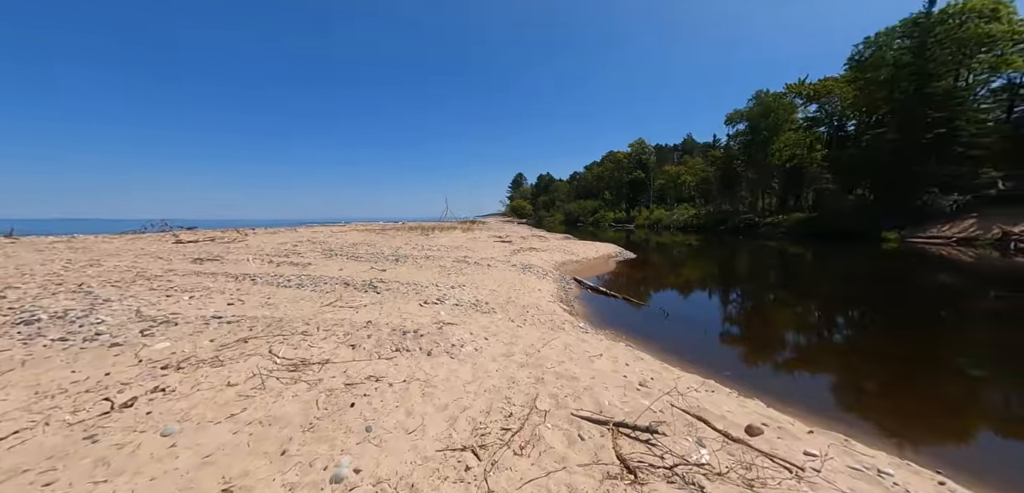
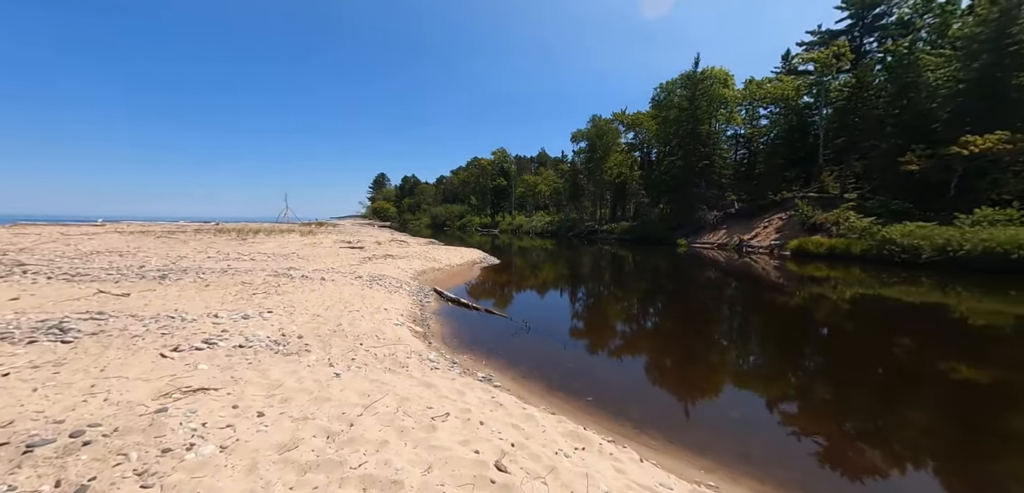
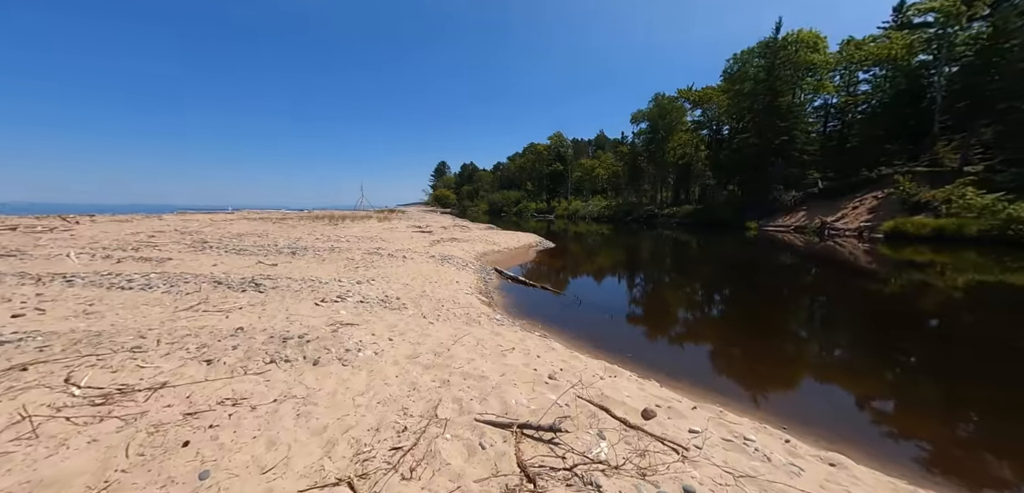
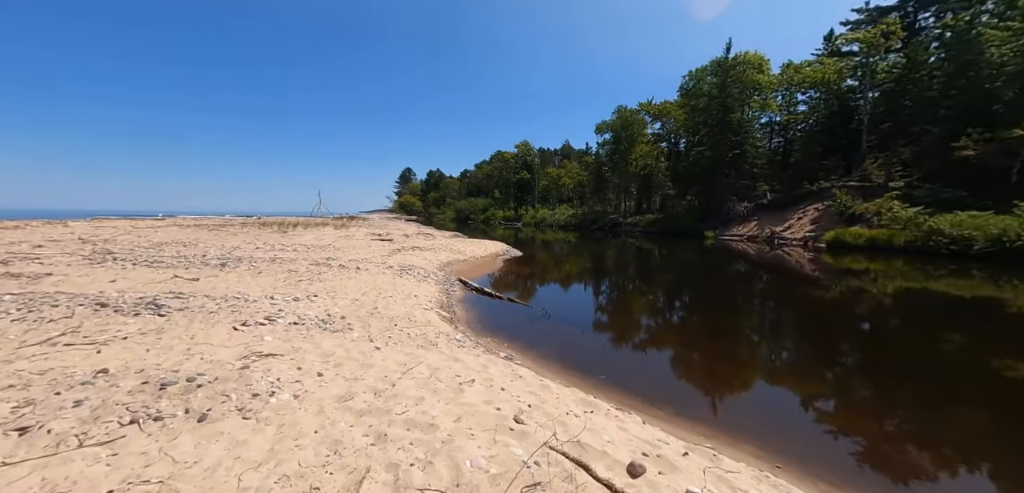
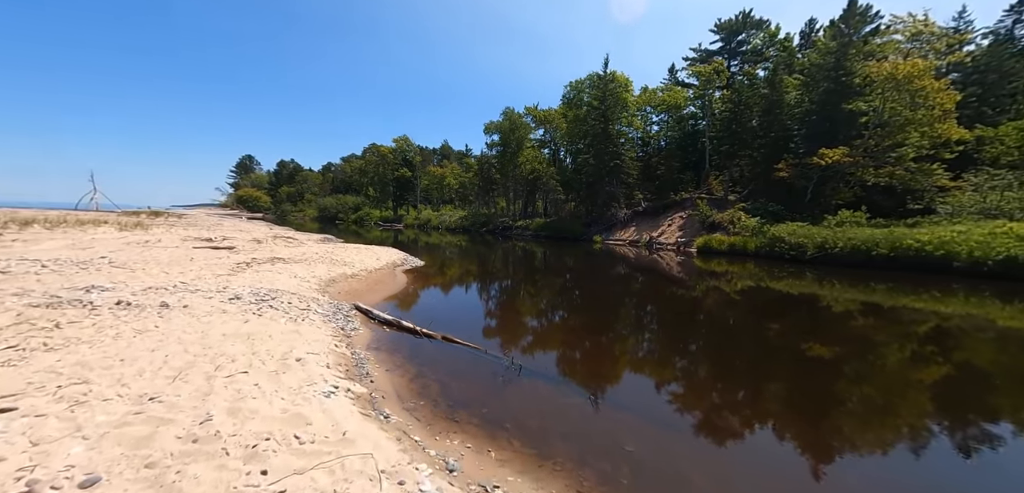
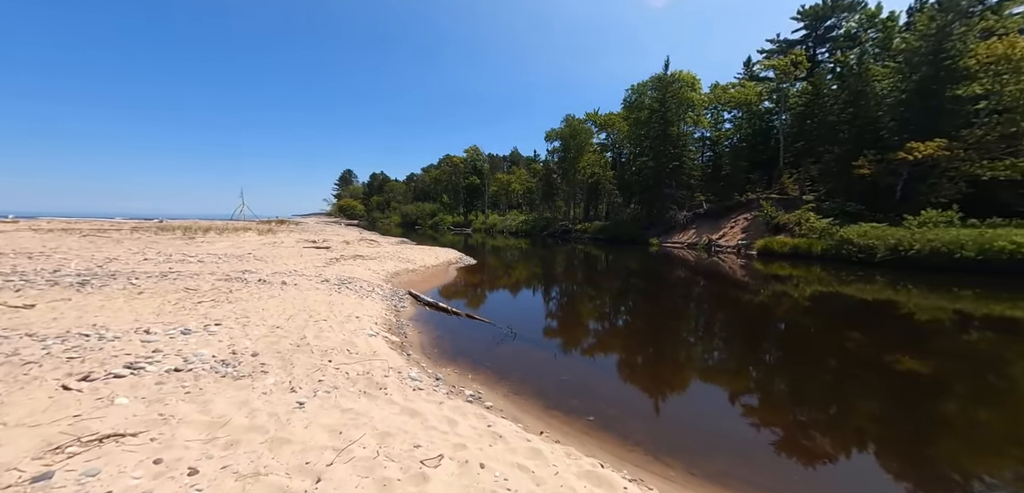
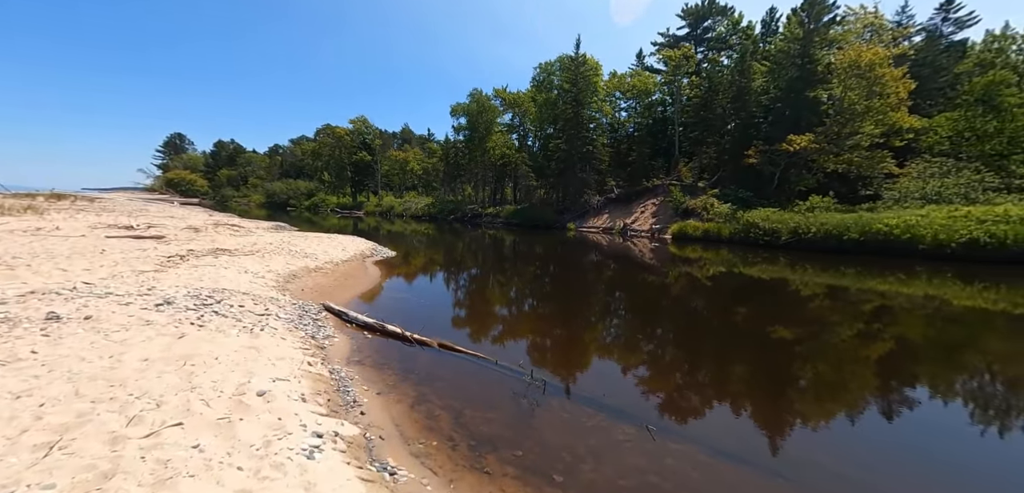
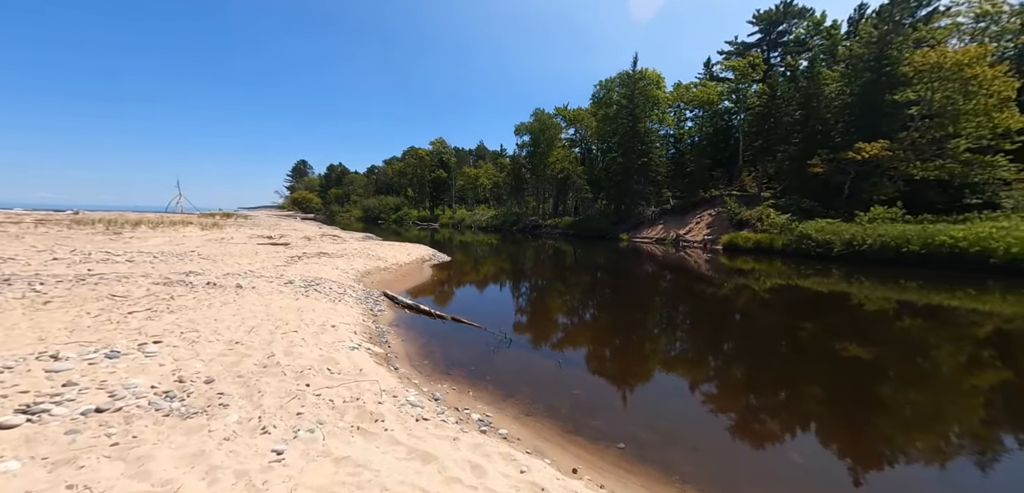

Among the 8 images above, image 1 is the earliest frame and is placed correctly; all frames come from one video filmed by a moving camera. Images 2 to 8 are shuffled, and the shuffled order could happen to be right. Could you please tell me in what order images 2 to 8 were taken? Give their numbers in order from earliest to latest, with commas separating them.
3, 4, 2, 6, 8, 5, 7
